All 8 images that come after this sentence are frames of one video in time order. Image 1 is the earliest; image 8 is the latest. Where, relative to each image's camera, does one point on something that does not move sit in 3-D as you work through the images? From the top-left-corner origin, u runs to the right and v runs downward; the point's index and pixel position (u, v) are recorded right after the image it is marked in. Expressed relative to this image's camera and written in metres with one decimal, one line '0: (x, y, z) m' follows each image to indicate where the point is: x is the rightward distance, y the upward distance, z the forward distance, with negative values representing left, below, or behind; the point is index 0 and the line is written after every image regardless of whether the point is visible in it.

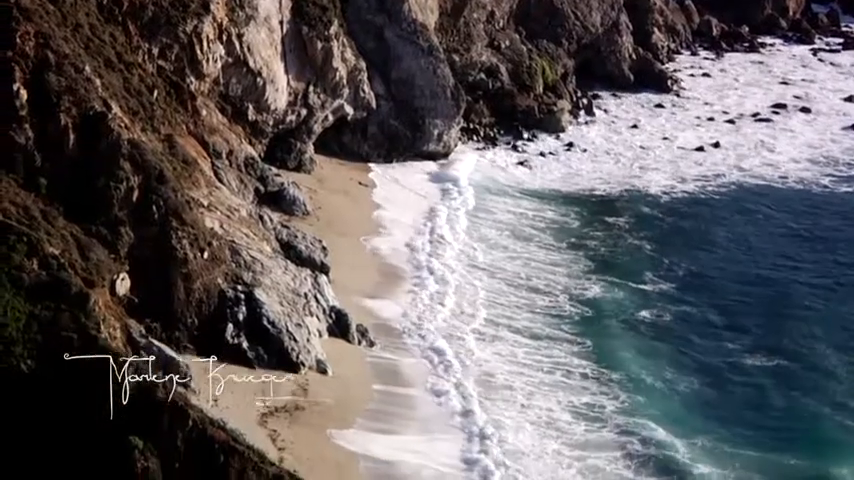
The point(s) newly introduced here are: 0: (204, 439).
0: (-2.4, -2.1, +17.3) m
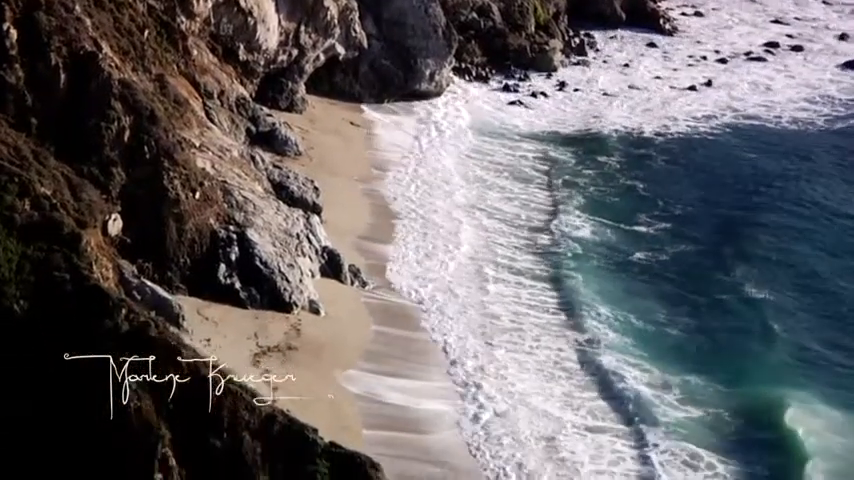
0: (-2.5, -1.5, +17.4) m
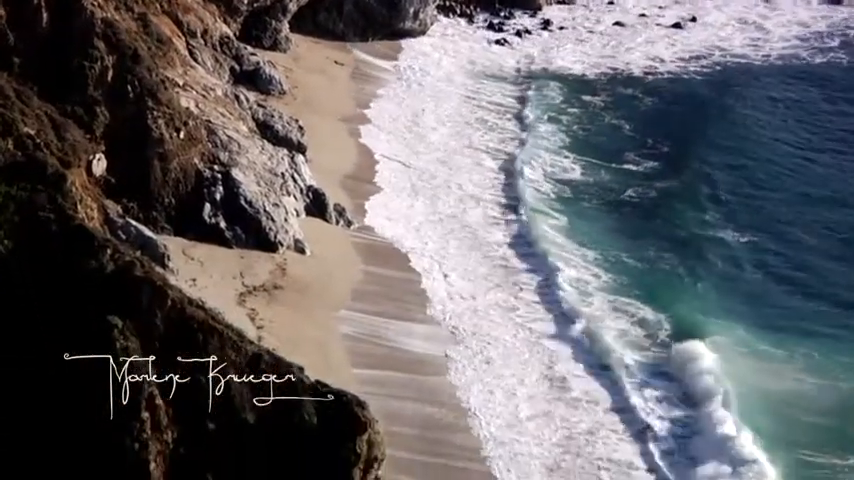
0: (-2.6, -0.8, +17.4) m
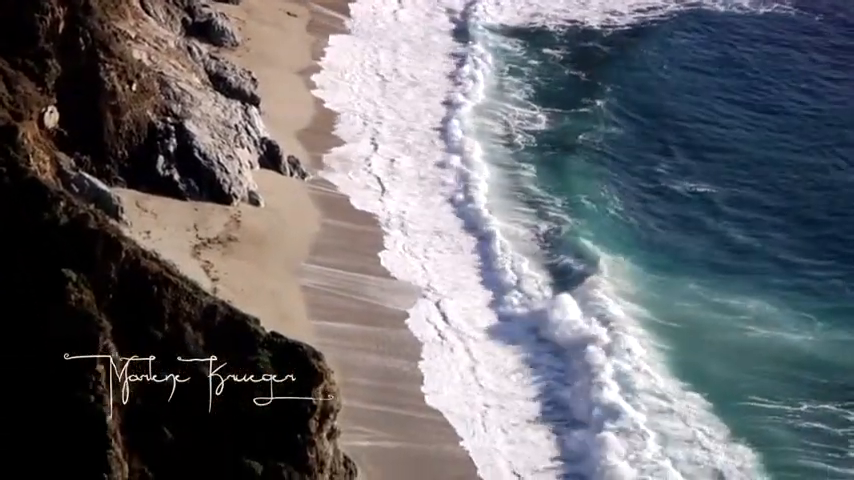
0: (-3.0, -0.4, +17.5) m
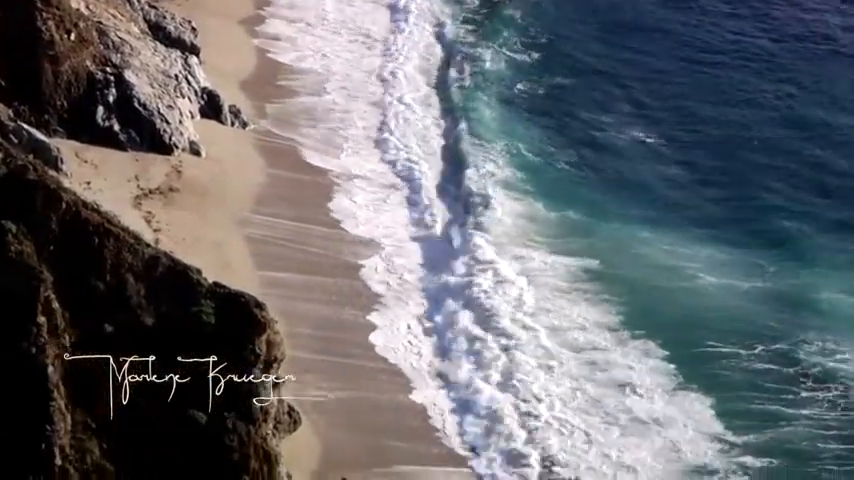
0: (-3.5, +0.1, +17.4) m
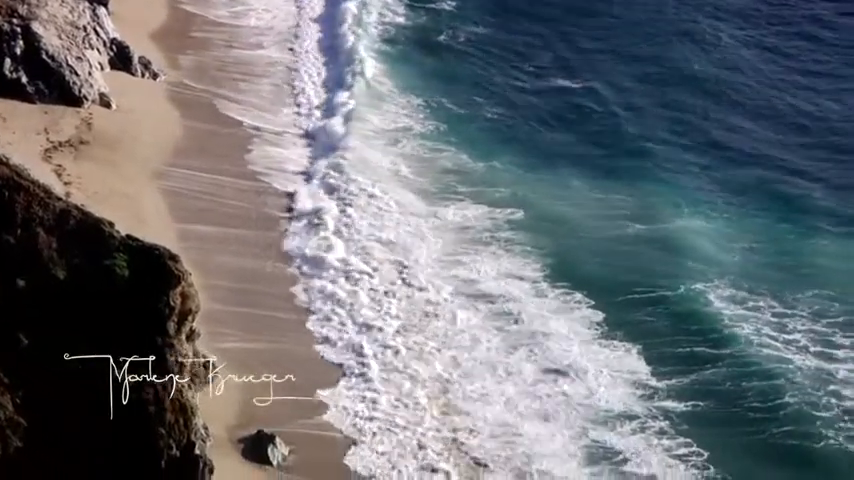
0: (-4.5, +0.6, +17.2) m
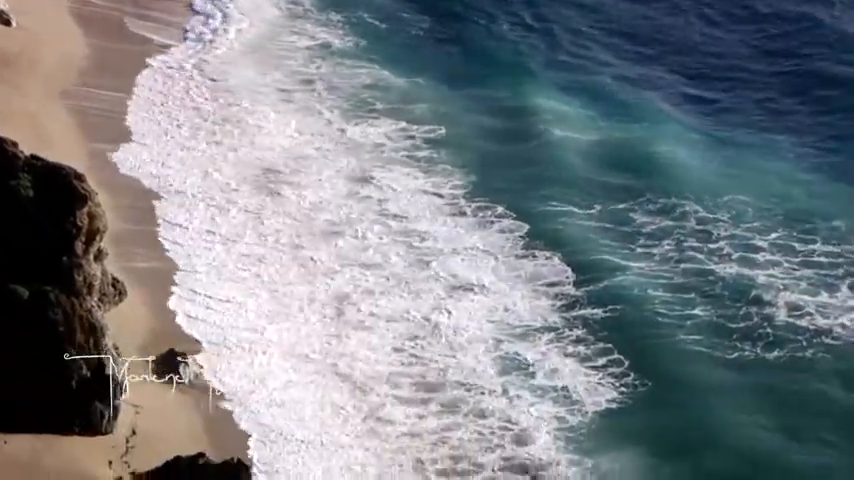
0: (-5.6, +1.5, +16.9) m
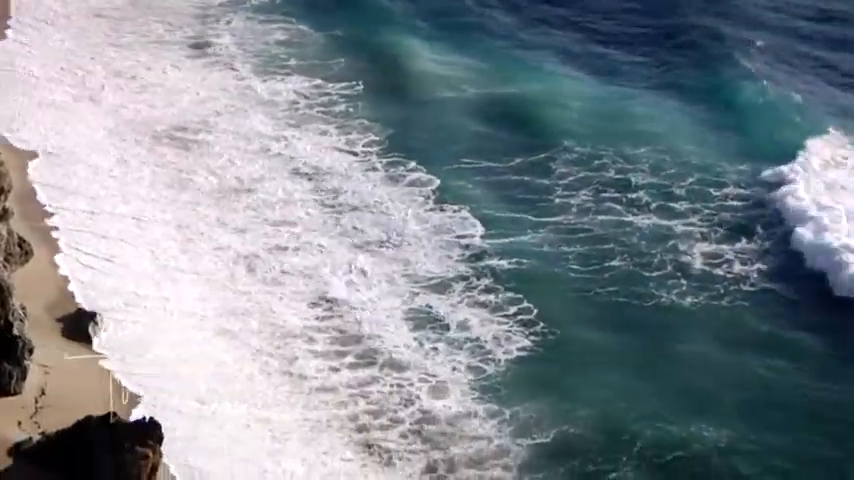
0: (-6.7, +1.9, +16.5) m
